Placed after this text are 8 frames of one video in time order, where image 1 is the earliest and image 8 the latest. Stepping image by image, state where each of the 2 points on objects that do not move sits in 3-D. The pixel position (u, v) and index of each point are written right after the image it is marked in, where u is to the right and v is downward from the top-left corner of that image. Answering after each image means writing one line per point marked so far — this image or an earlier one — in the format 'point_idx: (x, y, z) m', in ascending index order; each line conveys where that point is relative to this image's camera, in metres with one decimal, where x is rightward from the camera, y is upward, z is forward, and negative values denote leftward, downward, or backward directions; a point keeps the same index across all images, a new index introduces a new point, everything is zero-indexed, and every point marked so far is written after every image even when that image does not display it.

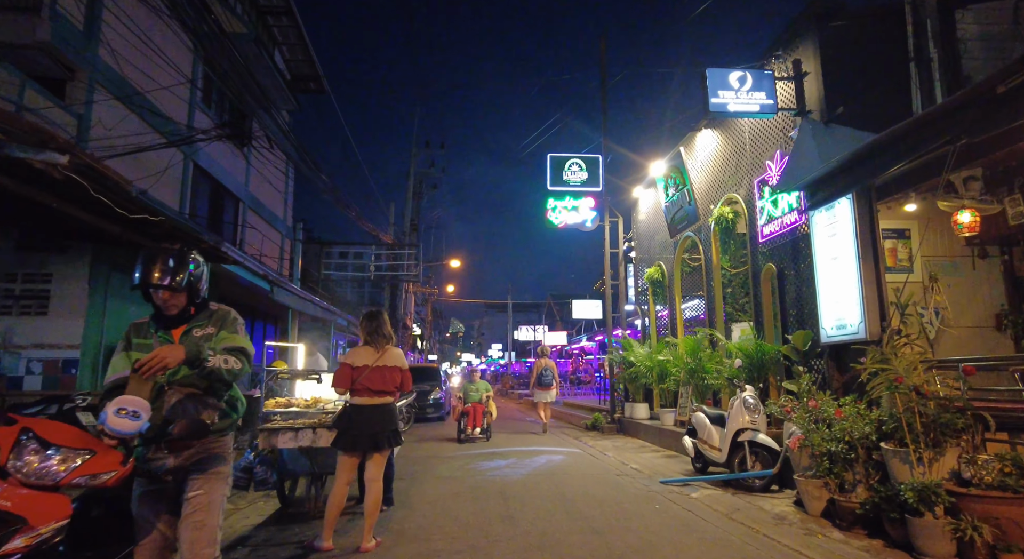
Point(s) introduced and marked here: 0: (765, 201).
0: (+3.7, +1.2, +8.7) m
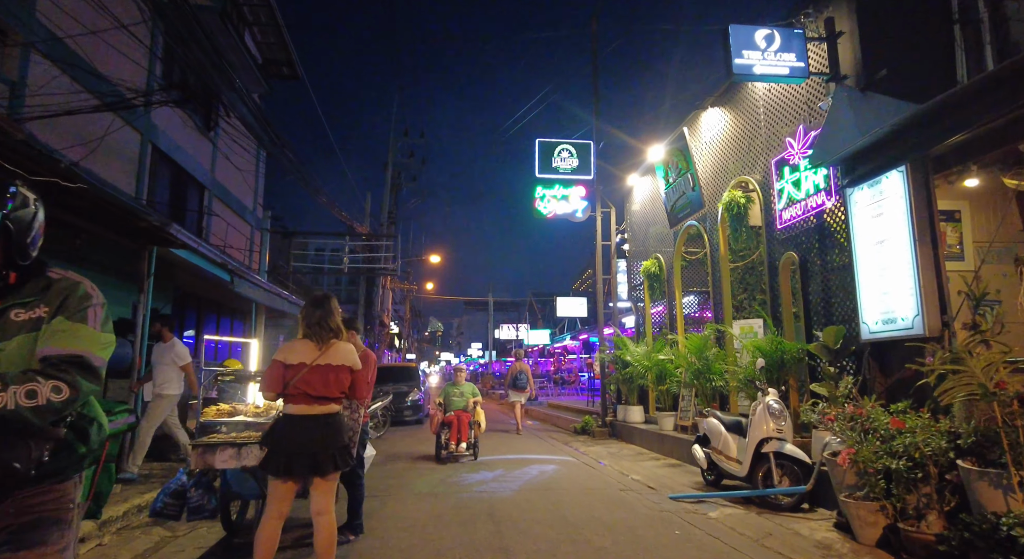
0: (+3.6, +1.3, +7.8) m
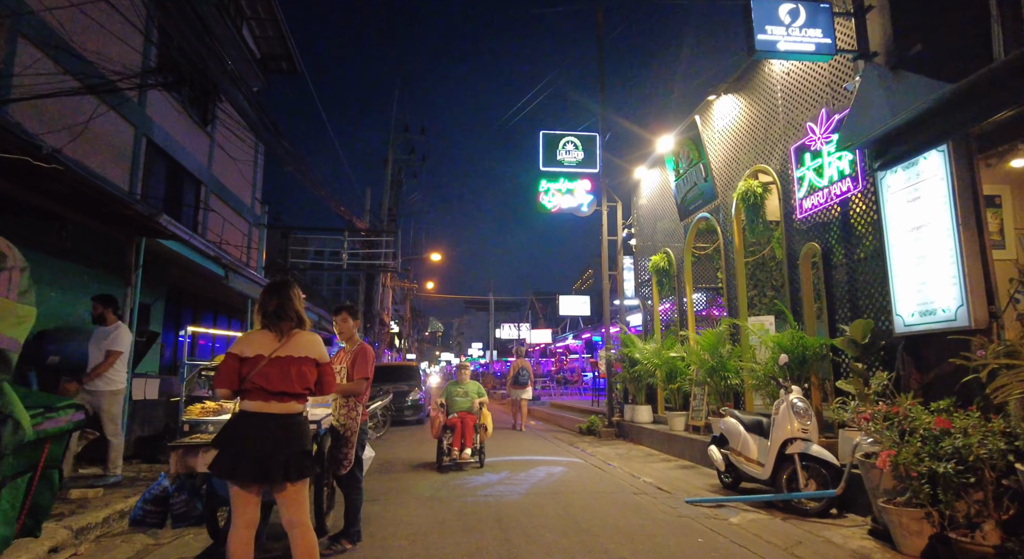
0: (+3.7, +1.4, +7.4) m
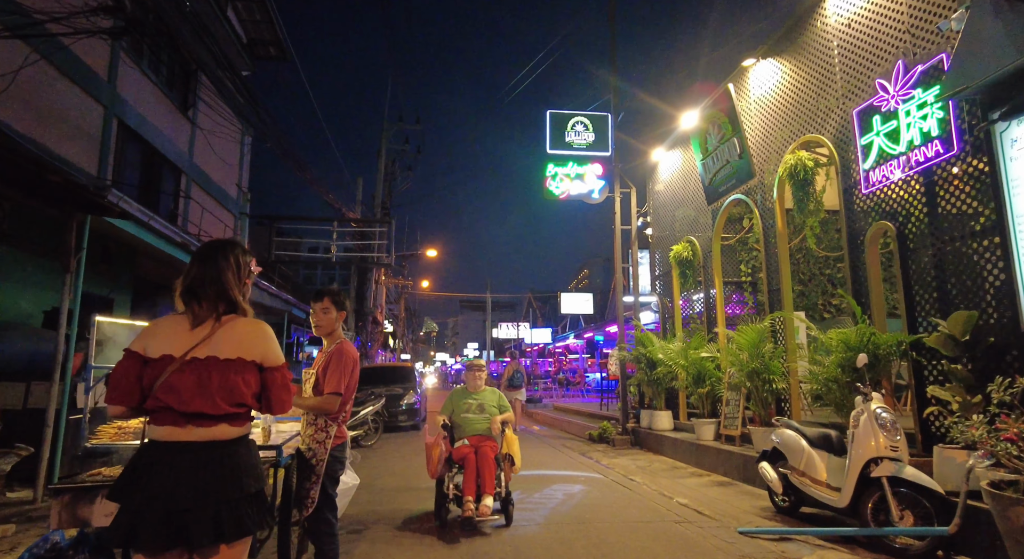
0: (+3.8, +1.5, +6.2) m
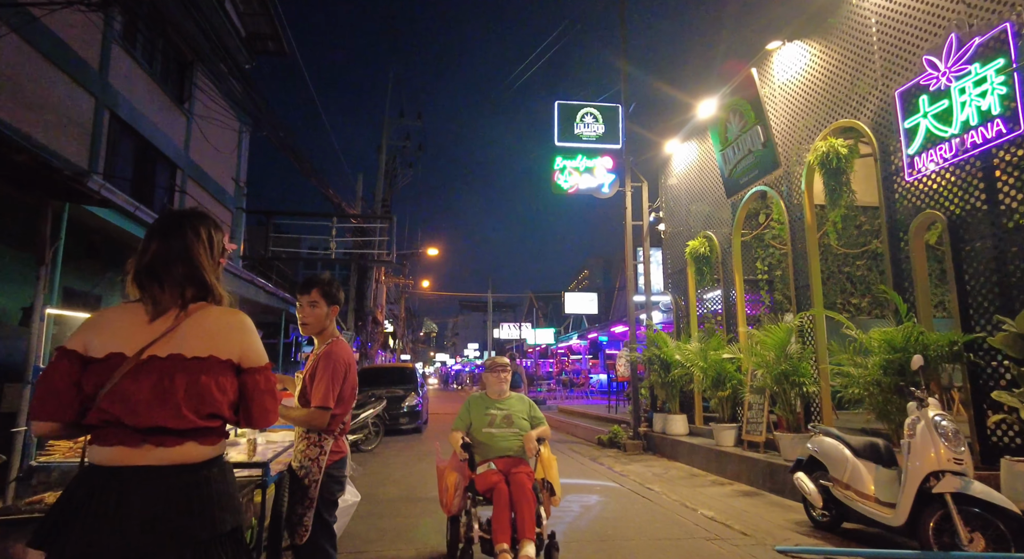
0: (+3.9, +1.6, +5.7) m
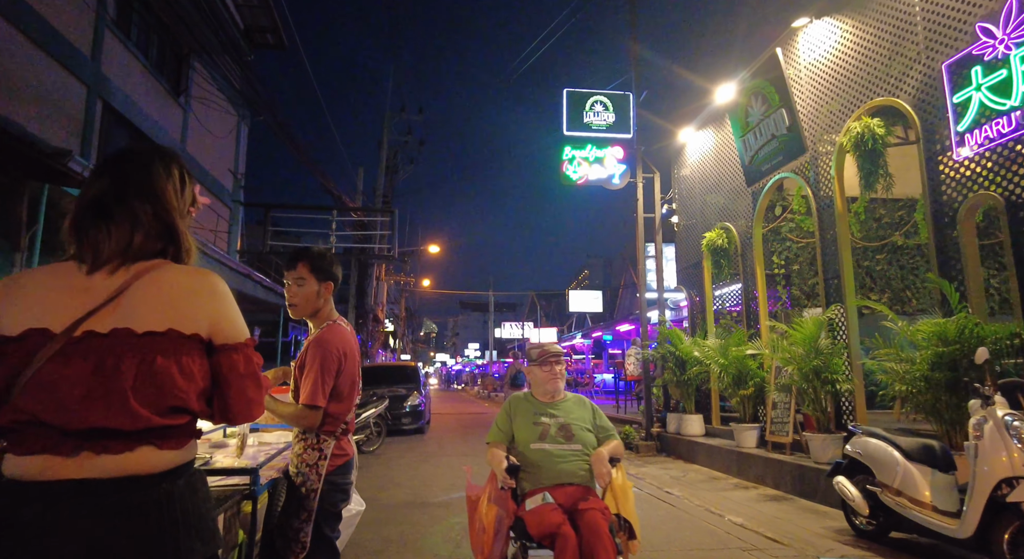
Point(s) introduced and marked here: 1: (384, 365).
0: (+4.1, +1.7, +5.3) m
1: (-3.3, -2.2, +15.1) m
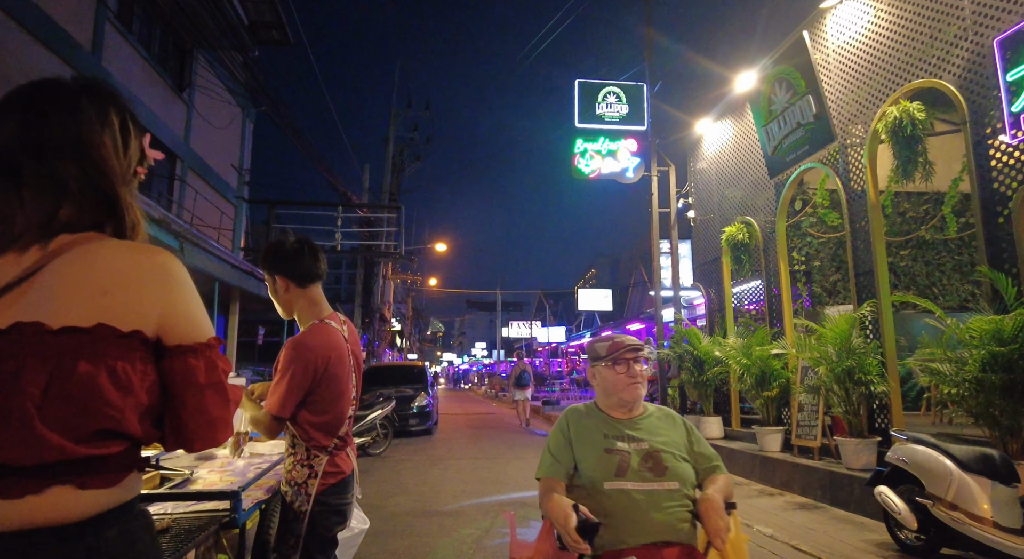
0: (+4.2, +1.7, +4.8) m
1: (-3.0, -2.1, +14.8) m
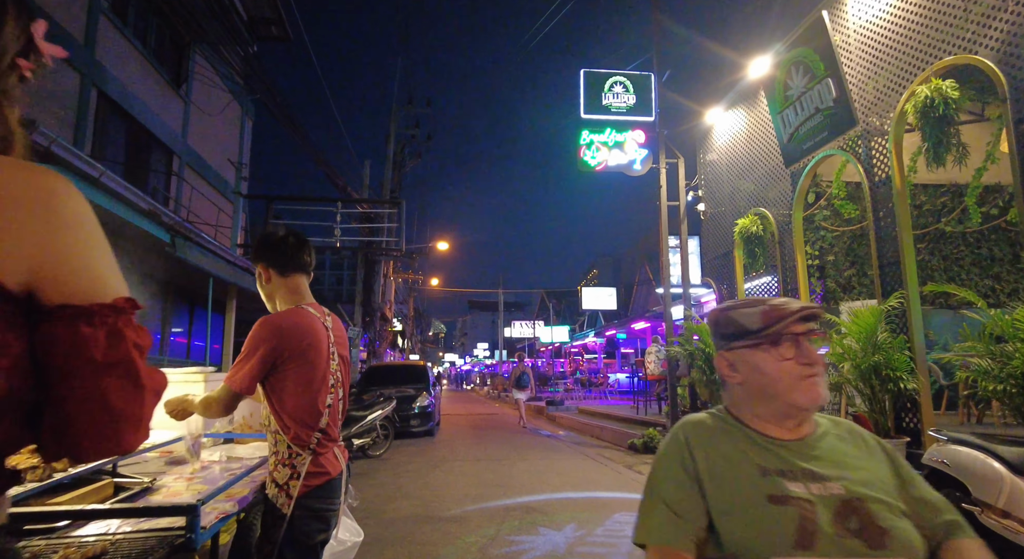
0: (+4.3, +1.8, +4.5) m
1: (-2.9, -2.1, +14.4) m
